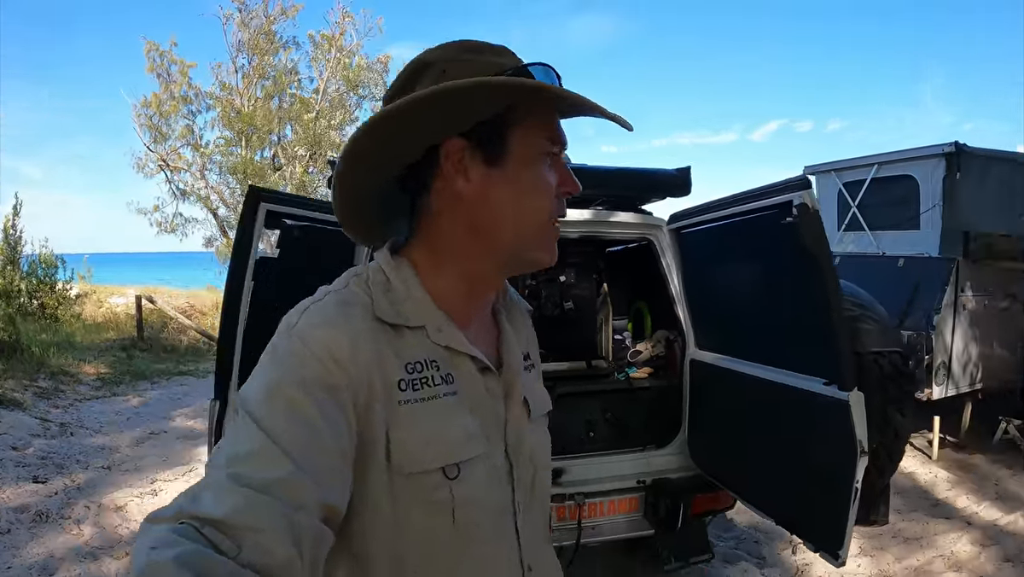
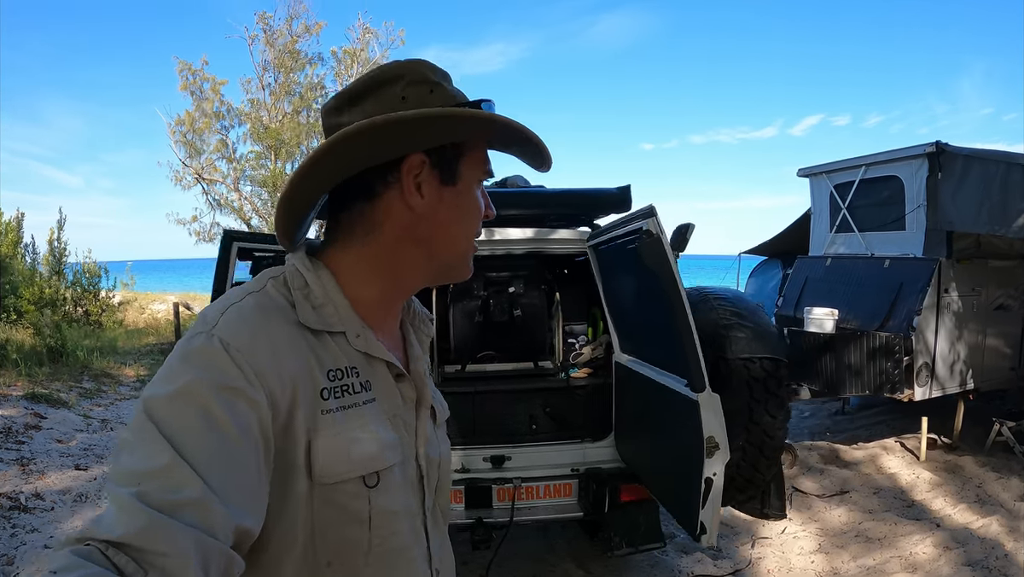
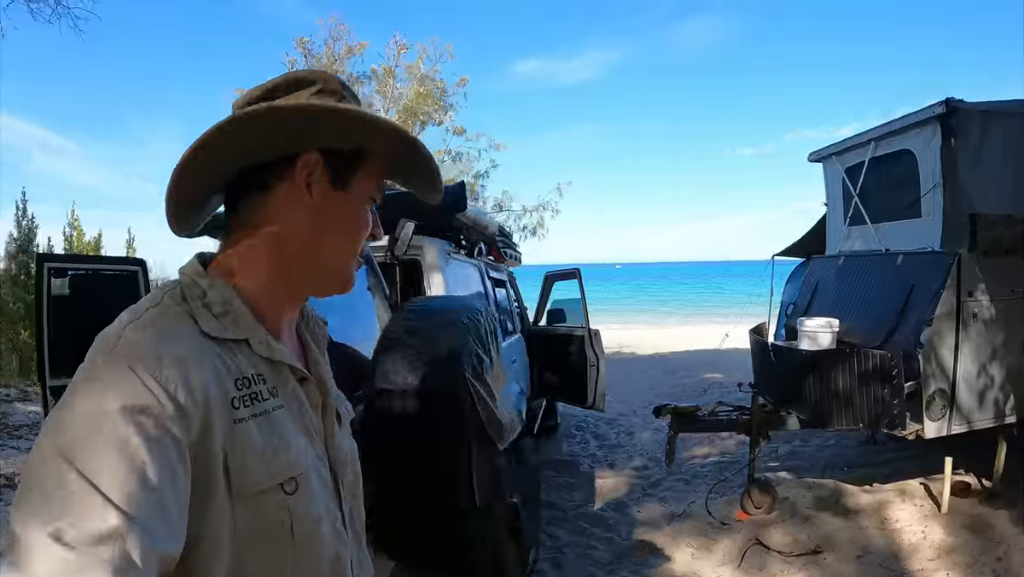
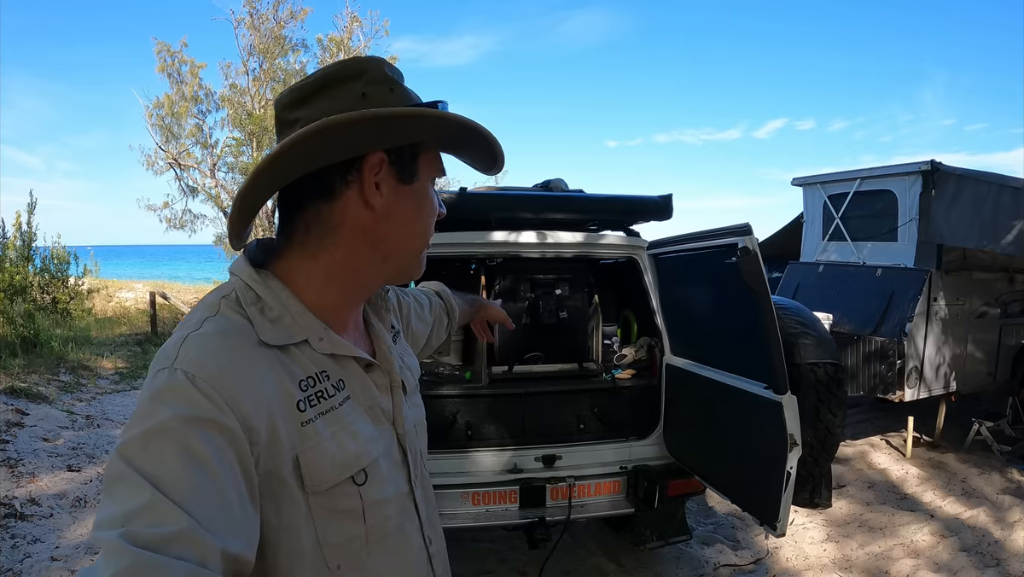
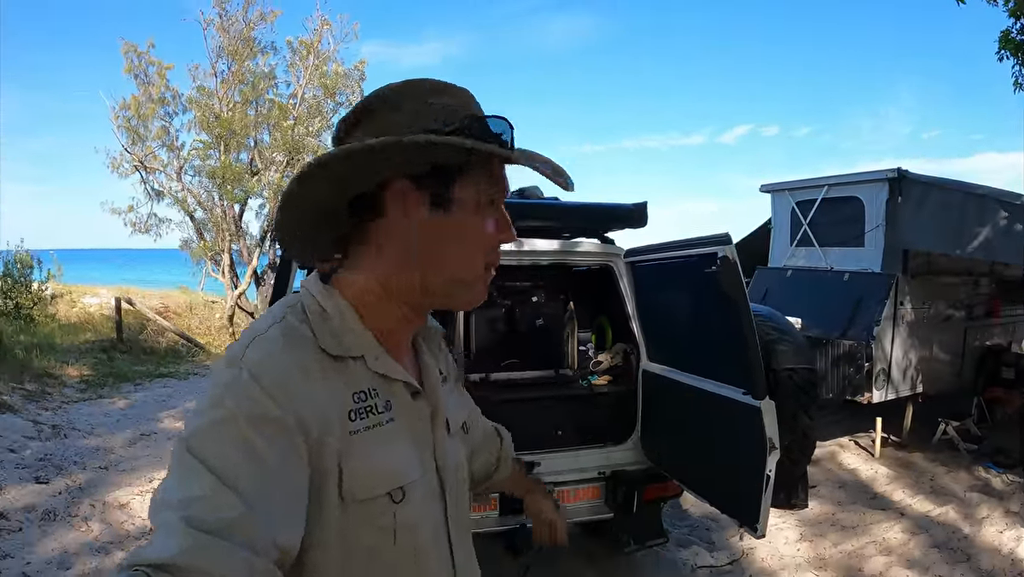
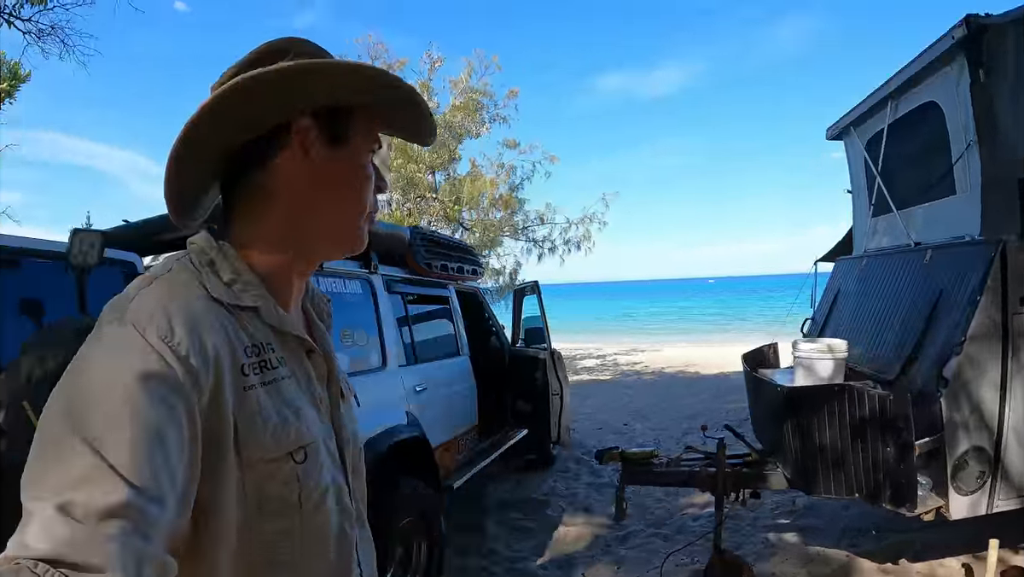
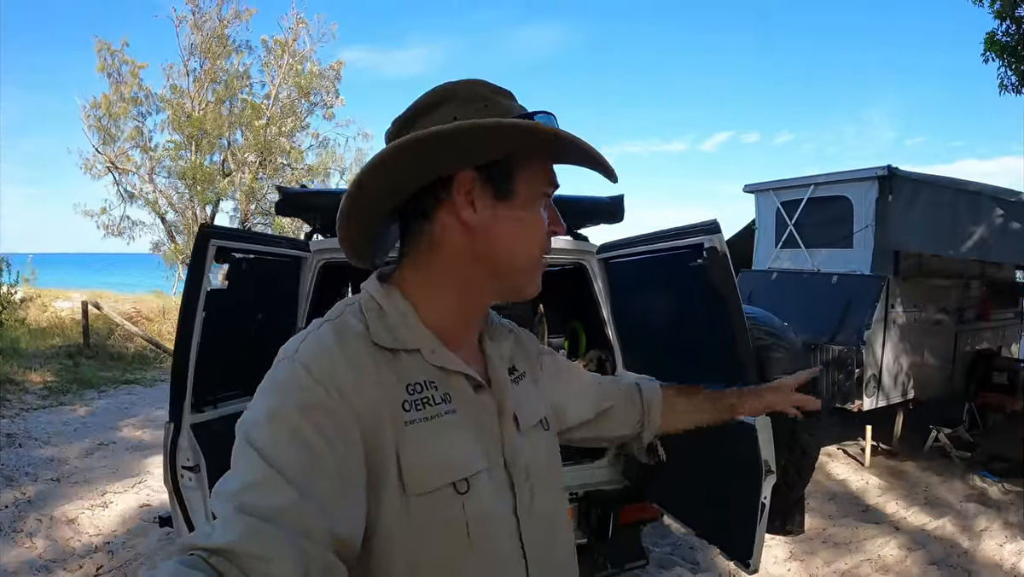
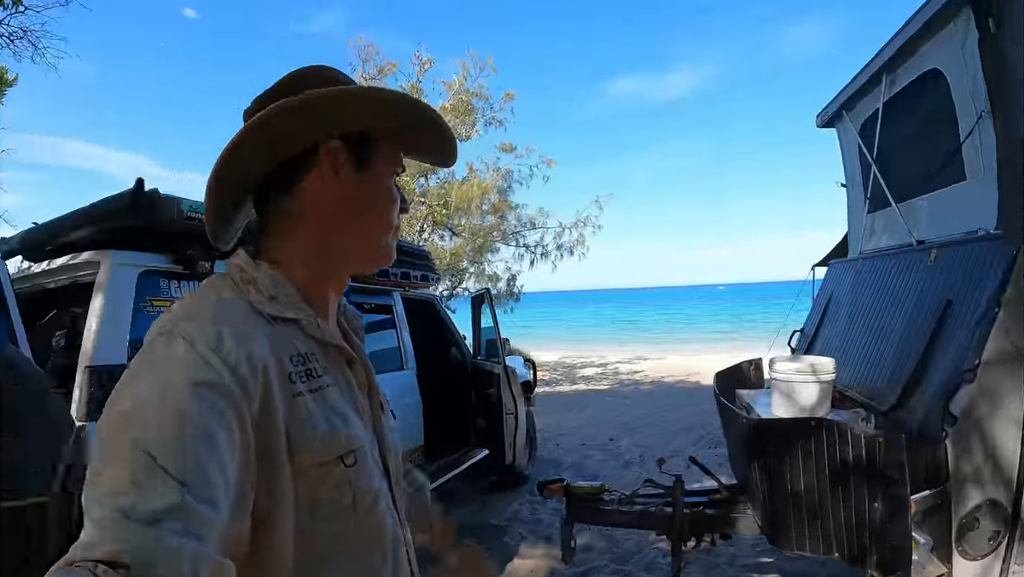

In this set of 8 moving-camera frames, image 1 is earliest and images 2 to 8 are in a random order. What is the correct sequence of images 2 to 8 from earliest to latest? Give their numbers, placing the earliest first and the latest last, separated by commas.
7, 5, 4, 2, 3, 6, 8
